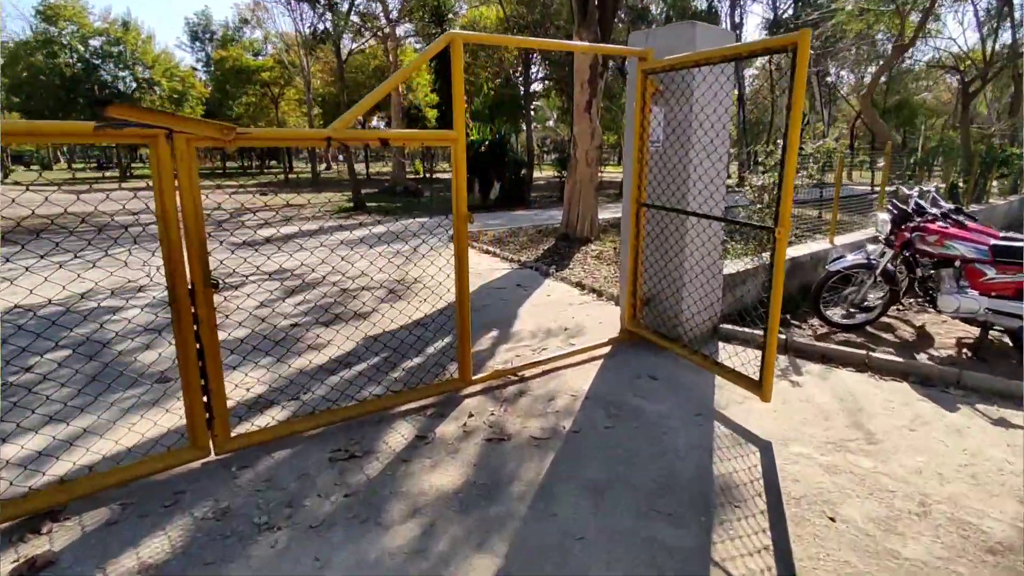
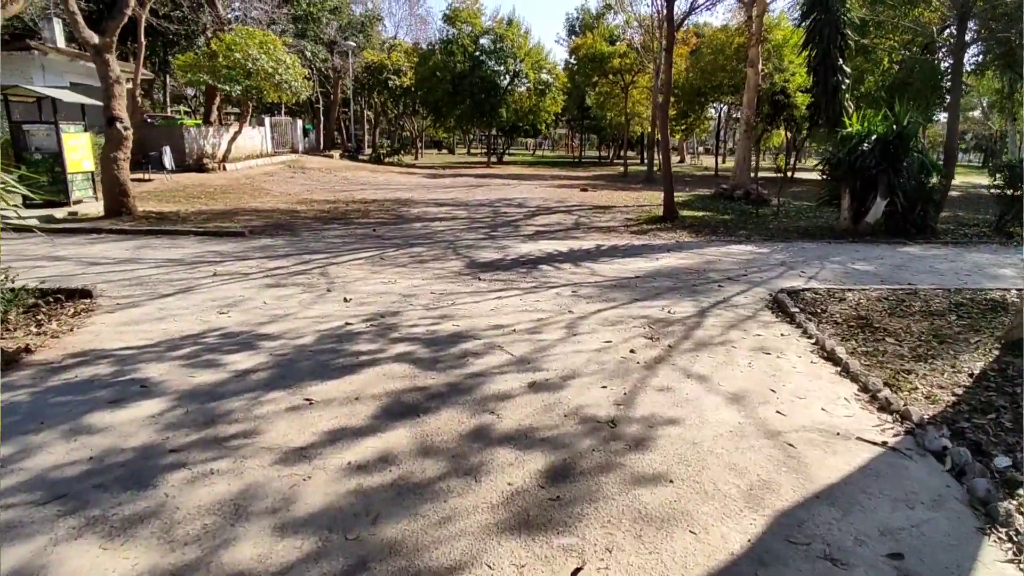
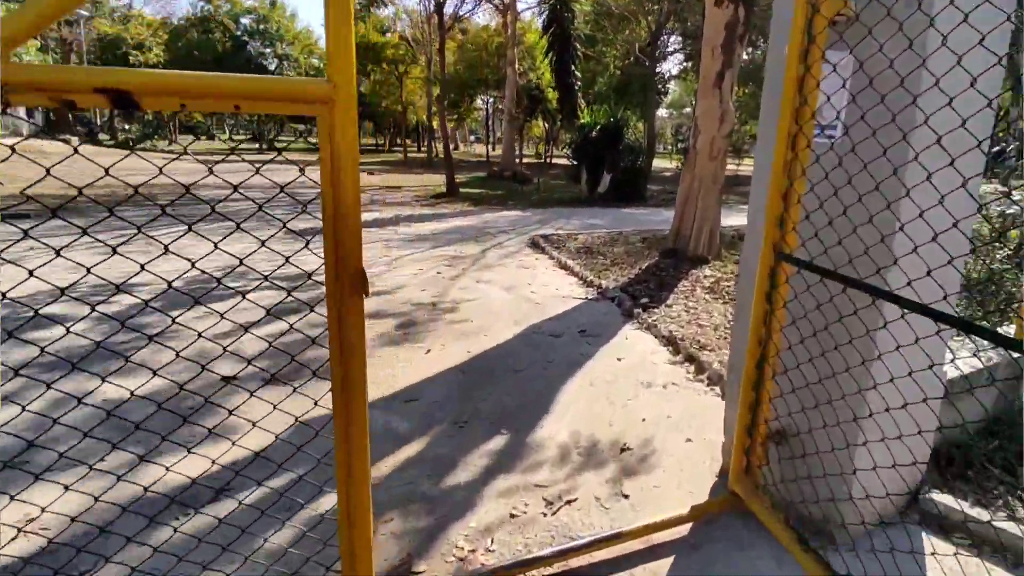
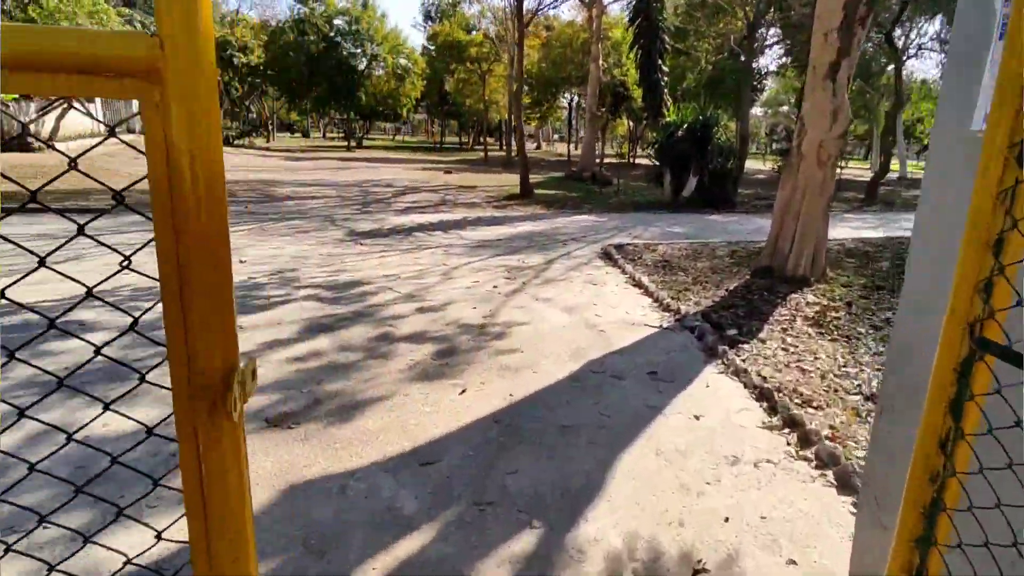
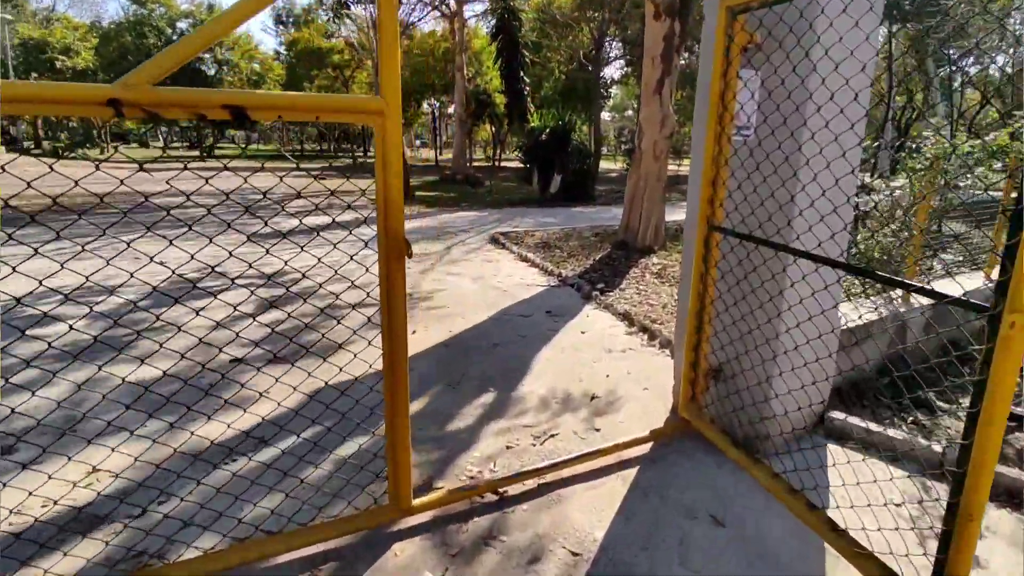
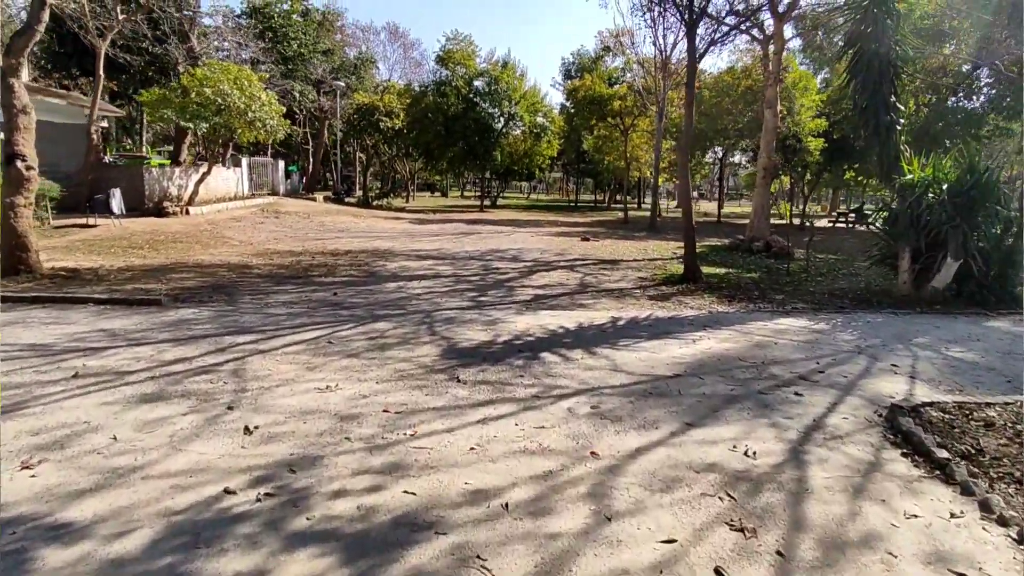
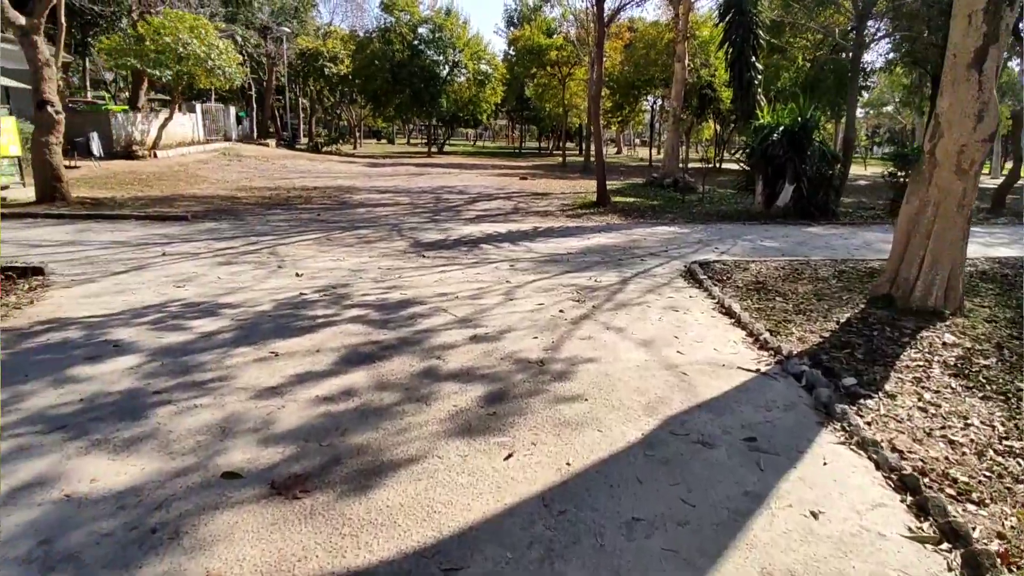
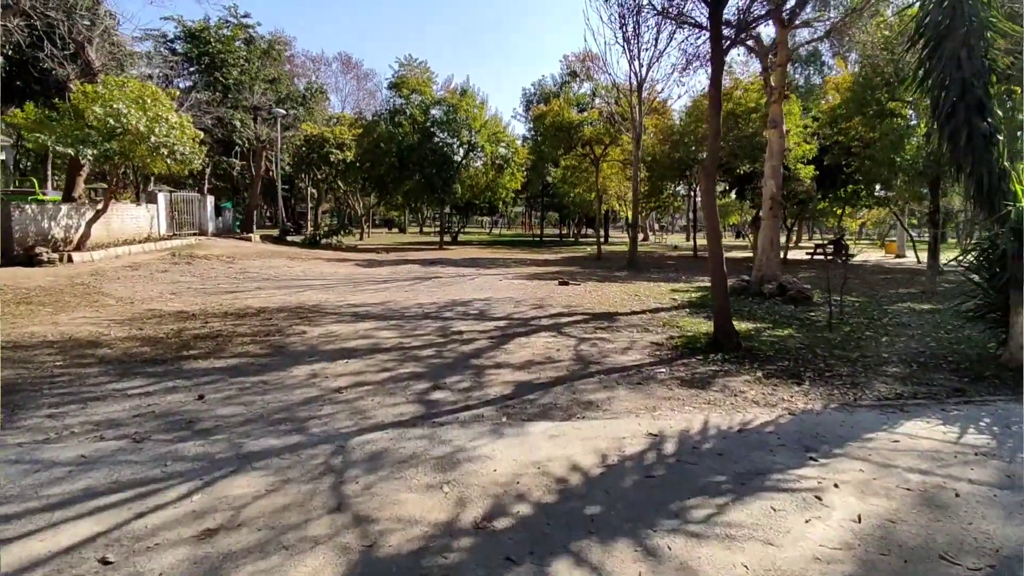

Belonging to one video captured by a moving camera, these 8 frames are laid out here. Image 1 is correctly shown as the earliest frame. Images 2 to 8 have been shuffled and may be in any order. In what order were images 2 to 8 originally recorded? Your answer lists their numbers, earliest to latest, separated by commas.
5, 3, 4, 7, 2, 6, 8
